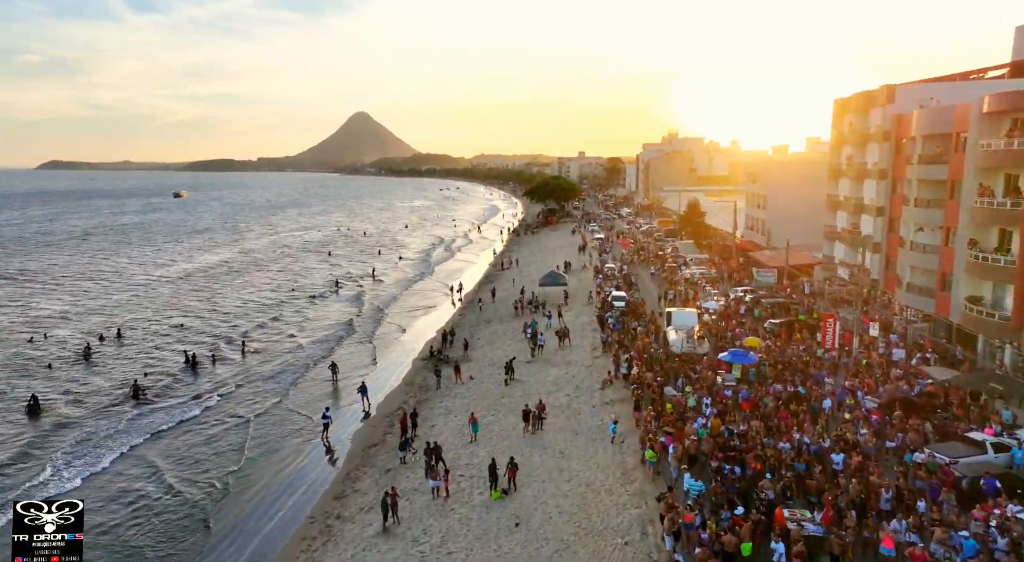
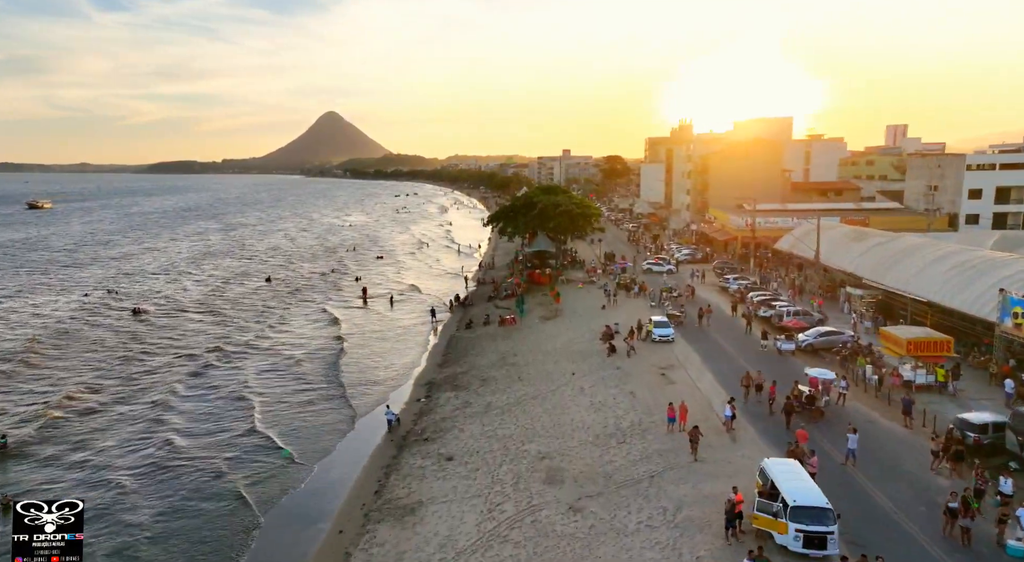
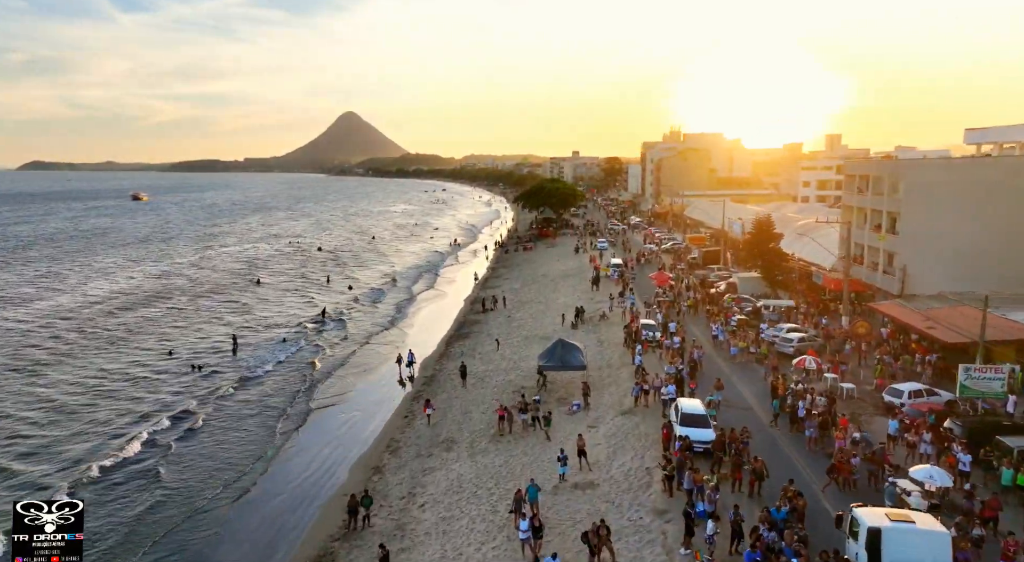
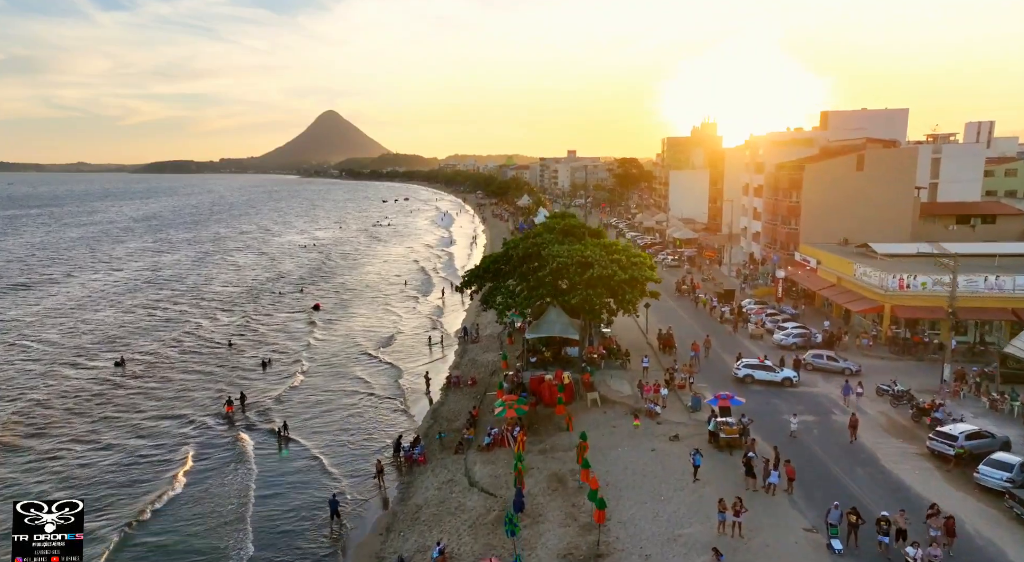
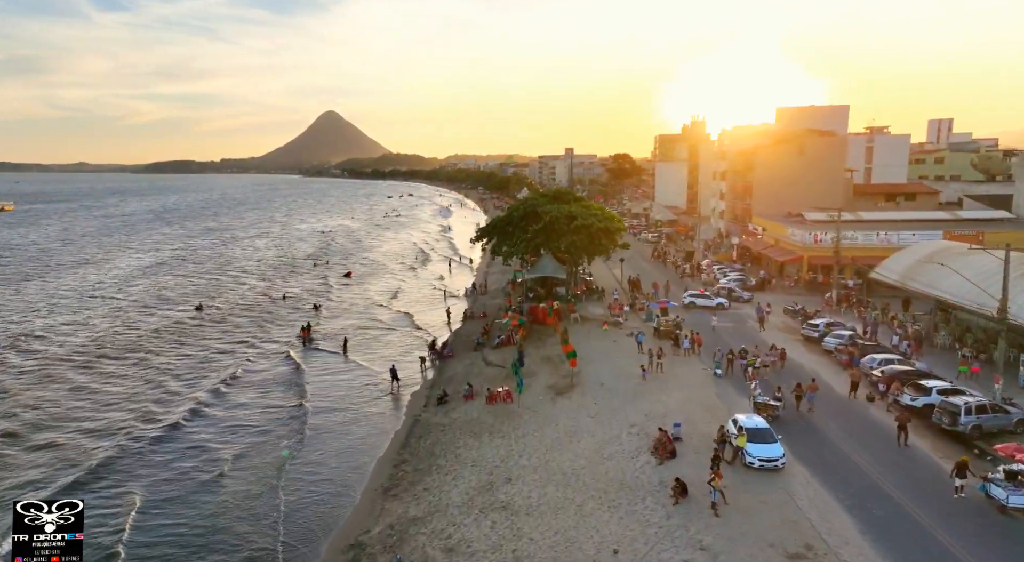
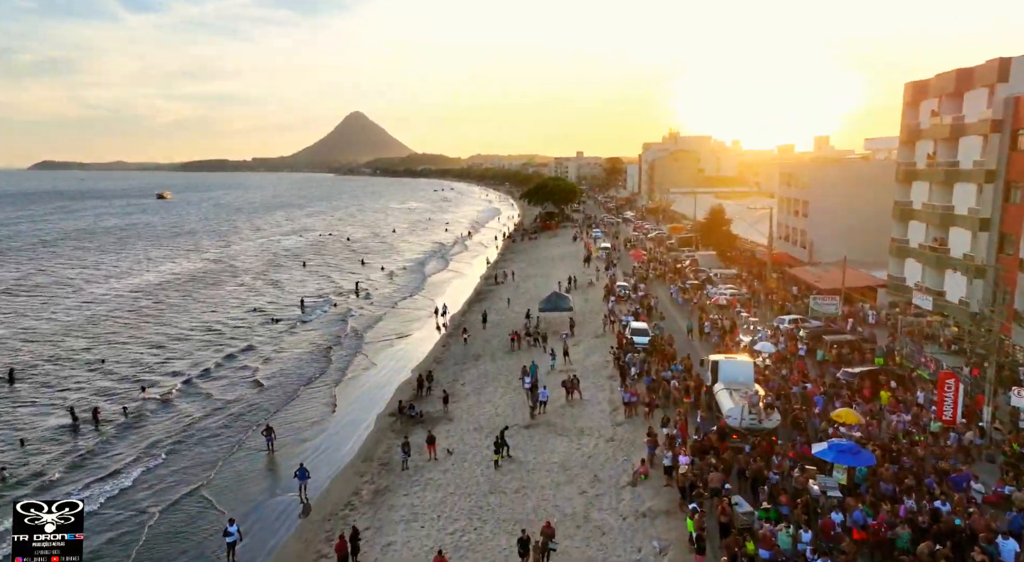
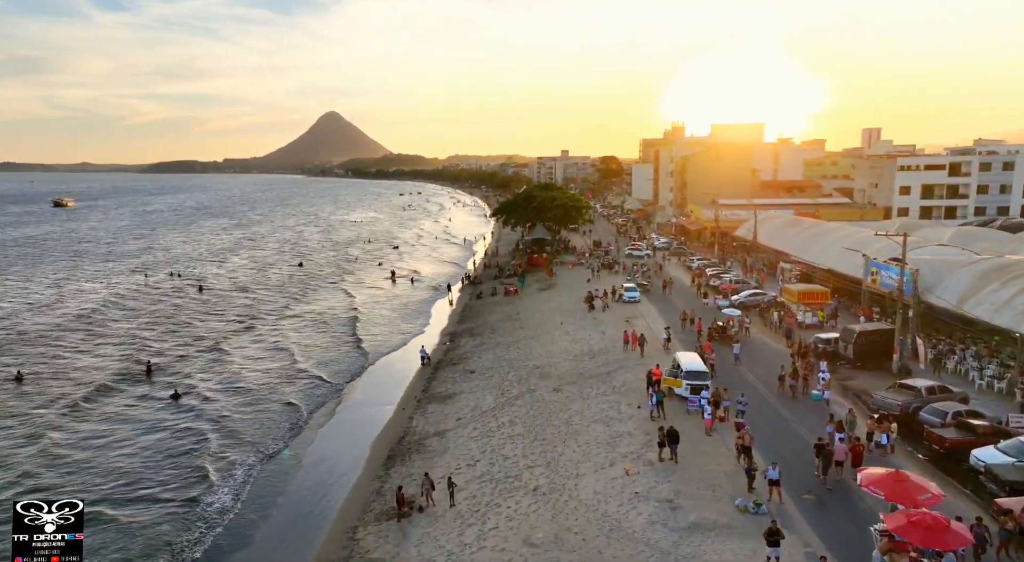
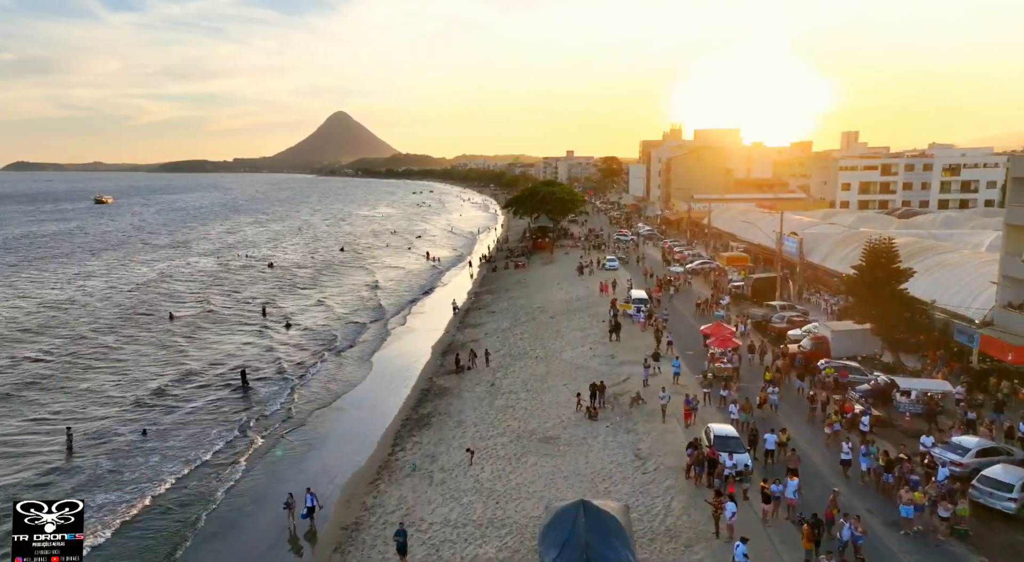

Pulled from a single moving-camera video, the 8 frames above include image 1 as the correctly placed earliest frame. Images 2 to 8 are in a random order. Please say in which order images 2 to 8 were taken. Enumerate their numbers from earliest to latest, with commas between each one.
6, 3, 8, 7, 2, 5, 4
